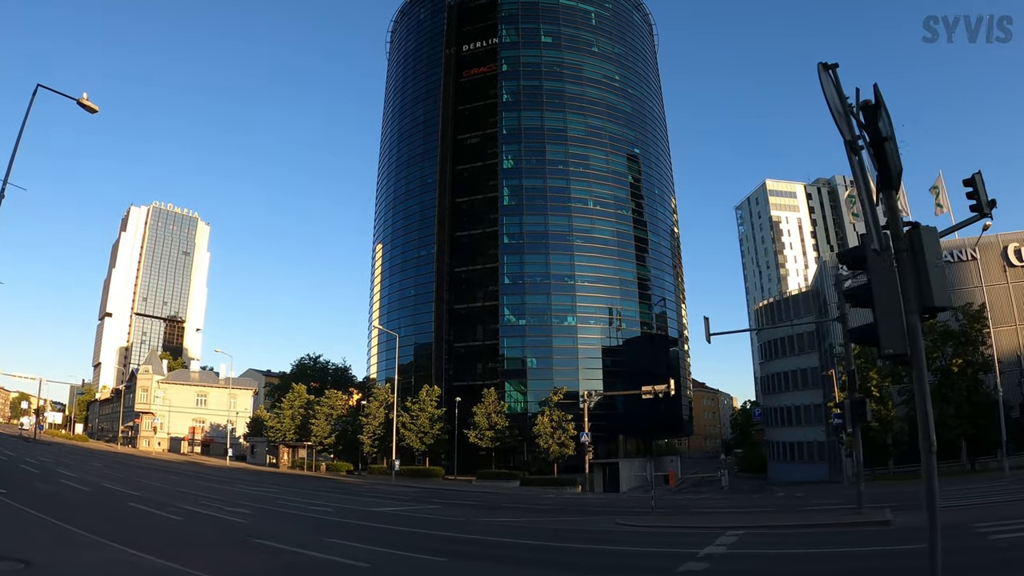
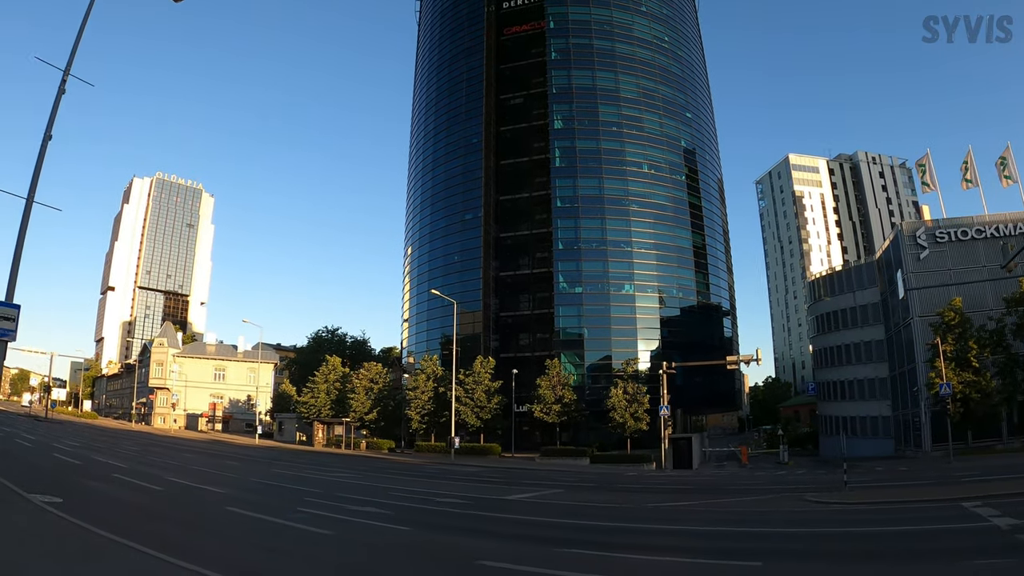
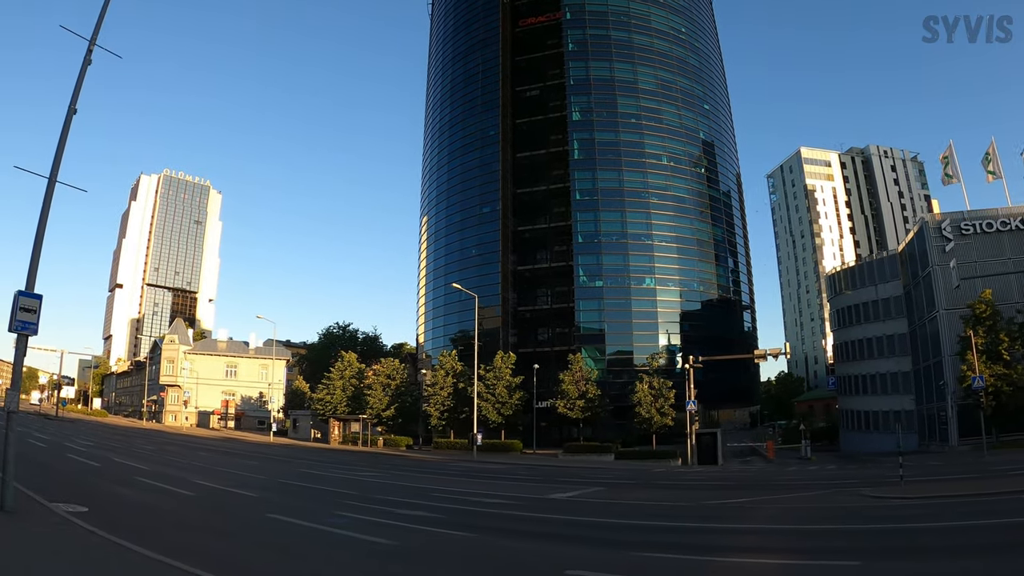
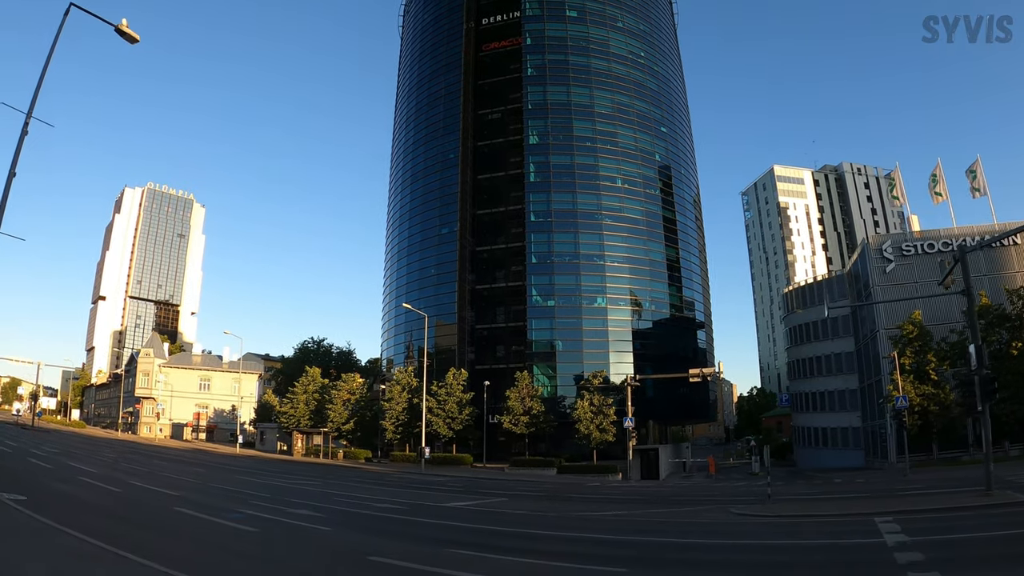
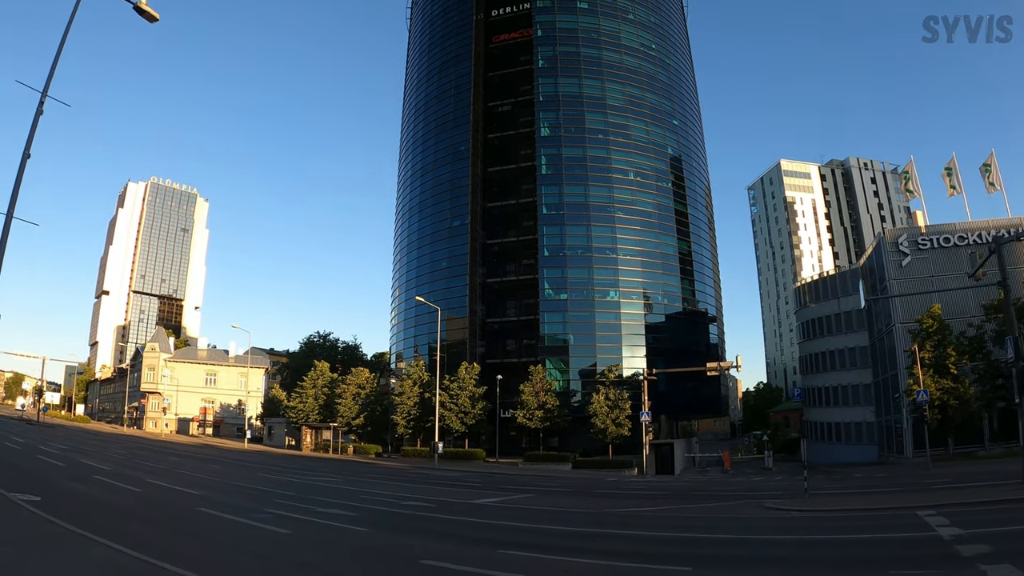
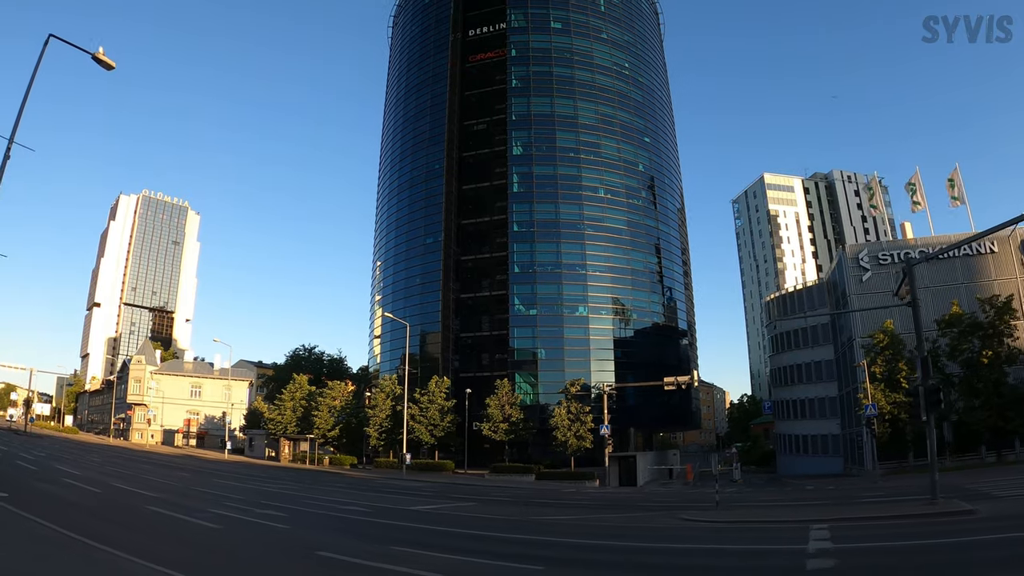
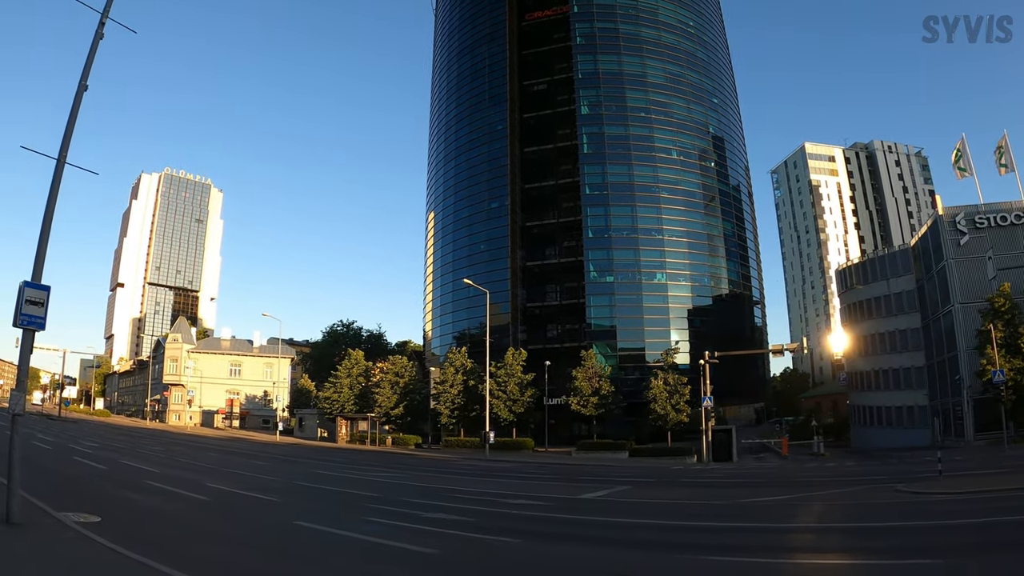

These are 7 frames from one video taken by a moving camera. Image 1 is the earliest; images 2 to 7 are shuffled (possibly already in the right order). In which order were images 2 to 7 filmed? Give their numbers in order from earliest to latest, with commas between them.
6, 4, 5, 2, 3, 7
